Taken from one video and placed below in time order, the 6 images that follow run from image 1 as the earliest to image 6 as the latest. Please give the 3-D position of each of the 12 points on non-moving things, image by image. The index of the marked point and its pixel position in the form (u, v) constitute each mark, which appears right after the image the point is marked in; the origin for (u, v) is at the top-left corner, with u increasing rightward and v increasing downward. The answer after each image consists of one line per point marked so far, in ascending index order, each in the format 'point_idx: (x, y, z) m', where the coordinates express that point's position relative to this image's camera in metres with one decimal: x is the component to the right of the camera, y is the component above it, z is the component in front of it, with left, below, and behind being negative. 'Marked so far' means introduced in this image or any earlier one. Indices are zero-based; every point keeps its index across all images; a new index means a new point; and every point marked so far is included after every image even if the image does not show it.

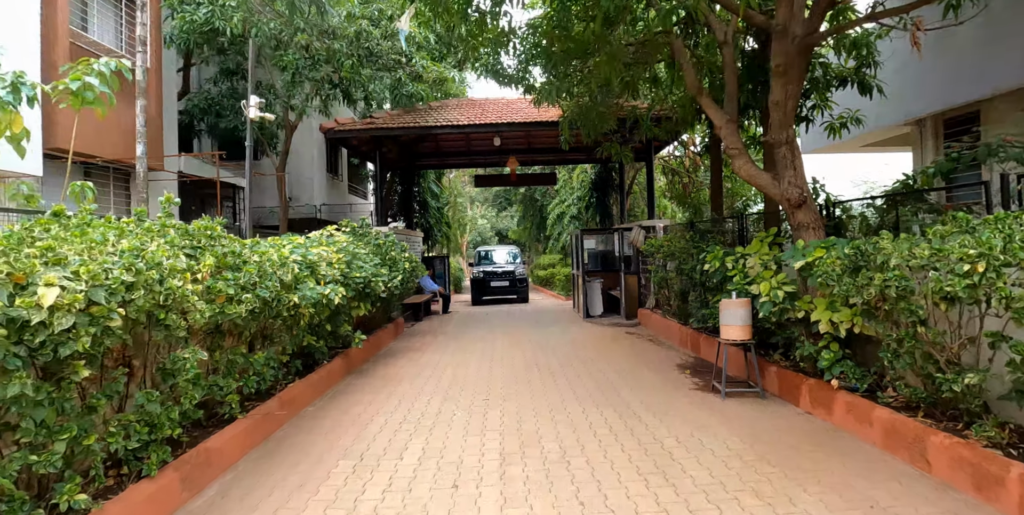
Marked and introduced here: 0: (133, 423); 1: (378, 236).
0: (-2.0, -0.9, +3.0) m
1: (-2.0, +0.3, +8.4) m
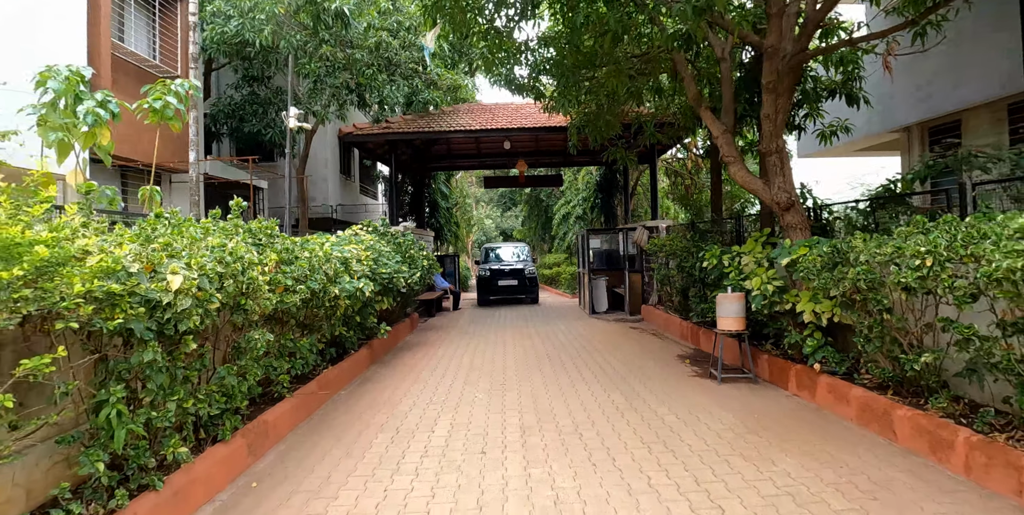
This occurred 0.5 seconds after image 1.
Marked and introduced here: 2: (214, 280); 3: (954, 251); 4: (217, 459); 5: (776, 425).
0: (-1.9, -0.9, +3.5) m
1: (-1.9, +0.3, +9.0) m
2: (-1.6, -0.1, +3.0) m
3: (+2.6, 0.0, +3.2) m
4: (-1.9, -1.3, +3.5) m
5: (+2.2, -1.4, +4.5) m
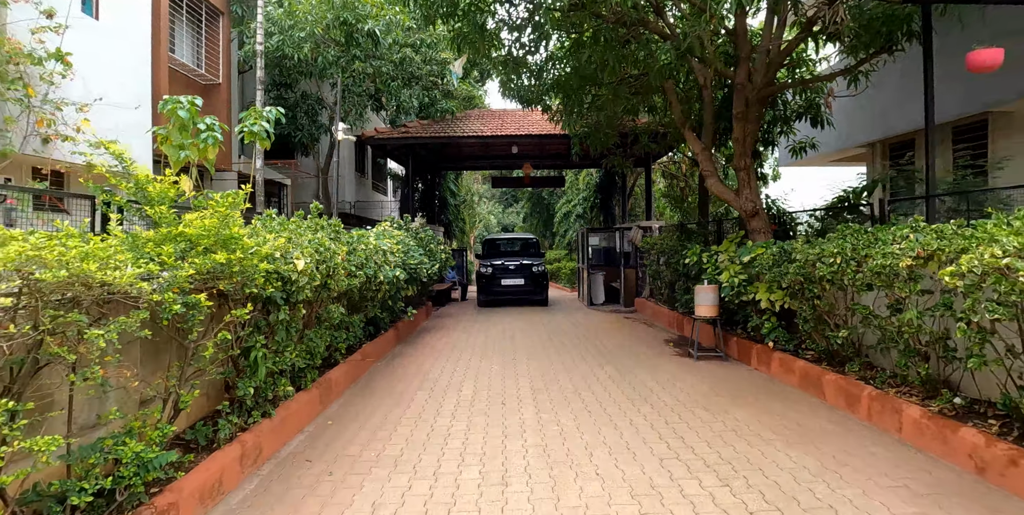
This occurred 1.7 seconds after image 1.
0: (-1.7, -0.8, +4.7) m
1: (-1.7, +0.5, +10.1) m
2: (-1.5, -0.1, +4.2) m
3: (+2.7, 0.0, +4.3) m
4: (-1.7, -1.2, +4.7) m
5: (+2.3, -1.3, +5.7) m
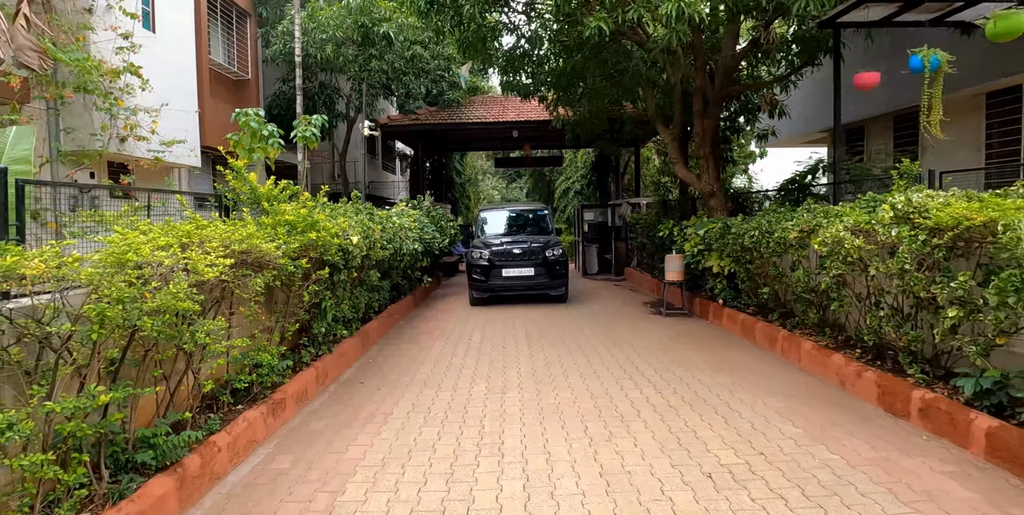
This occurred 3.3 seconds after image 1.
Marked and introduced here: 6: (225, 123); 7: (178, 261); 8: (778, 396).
0: (-1.7, -0.5, +6.1) m
1: (-1.7, +1.0, +11.5) m
2: (-1.5, +0.2, +5.6) m
3: (+2.7, +0.3, +5.7) m
4: (-1.8, -0.9, +6.1) m
5: (+2.3, -1.0, +7.1) m
6: (-5.9, +2.7, +11.4) m
7: (-1.7, 0.0, +2.9) m
8: (+2.3, -1.2, +4.8) m
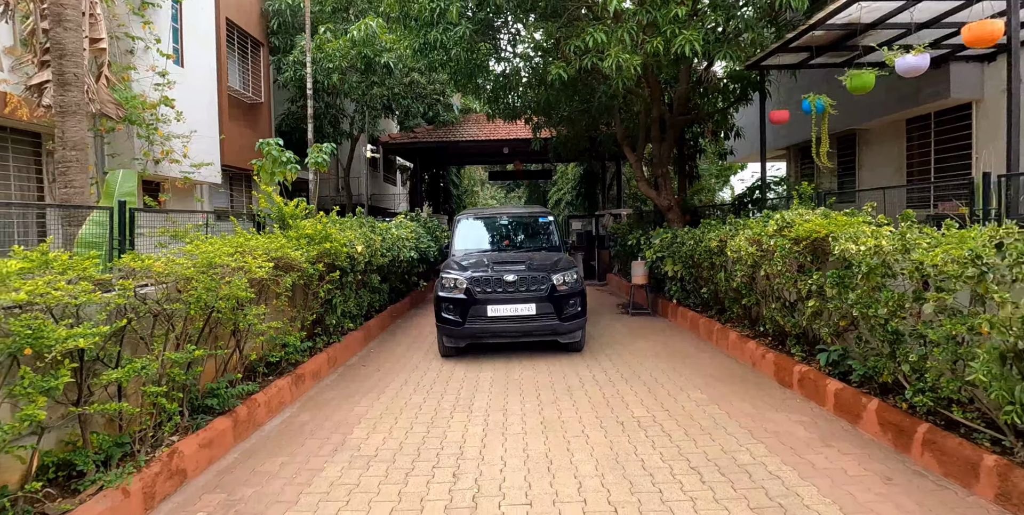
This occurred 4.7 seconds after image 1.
0: (-2.0, -0.6, +7.3) m
1: (-2.0, +0.8, +12.7) m
2: (-1.8, +0.1, +6.8) m
3: (+2.4, +0.2, +6.9) m
4: (-2.0, -1.0, +7.3) m
5: (+2.0, -1.1, +8.3) m
6: (-6.1, +2.6, +12.6) m
7: (-2.0, 0.0, +4.1) m
8: (+2.0, -1.3, +6.0) m
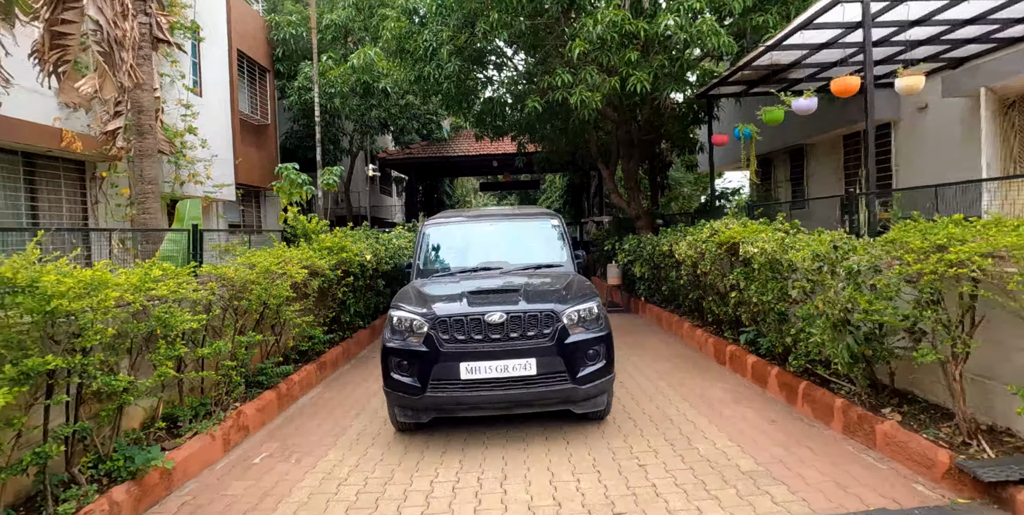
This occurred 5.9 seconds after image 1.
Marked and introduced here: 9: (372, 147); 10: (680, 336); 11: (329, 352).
0: (-2.2, -0.7, +8.5) m
1: (-2.3, +0.6, +13.9) m
2: (-2.0, 0.0, +8.0) m
3: (+2.2, +0.2, +8.1) m
4: (-2.2, -1.1, +8.5) m
5: (+1.8, -1.2, +9.5) m
6: (-6.4, +2.3, +13.8) m
7: (-2.2, -0.1, +5.3) m
8: (+1.9, -1.3, +7.2) m
9: (-4.3, +3.4, +17.0) m
10: (+2.4, -1.1, +8.0) m
11: (-2.3, -1.2, +6.9) m
